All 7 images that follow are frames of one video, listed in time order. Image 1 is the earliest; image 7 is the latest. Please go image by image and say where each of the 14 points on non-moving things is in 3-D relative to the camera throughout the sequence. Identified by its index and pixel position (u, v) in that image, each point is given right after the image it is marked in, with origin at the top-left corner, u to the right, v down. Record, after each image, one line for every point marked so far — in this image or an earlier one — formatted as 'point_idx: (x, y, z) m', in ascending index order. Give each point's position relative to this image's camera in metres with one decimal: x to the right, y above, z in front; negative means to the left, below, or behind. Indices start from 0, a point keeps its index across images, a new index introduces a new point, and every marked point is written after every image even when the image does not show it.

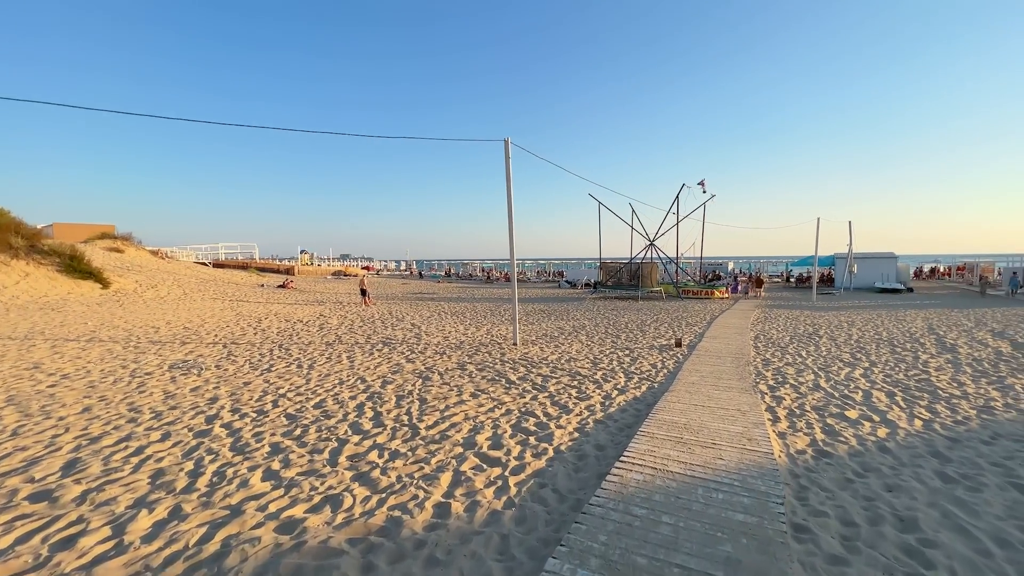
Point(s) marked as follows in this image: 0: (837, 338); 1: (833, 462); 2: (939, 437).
0: (+7.9, -1.2, +11.0) m
1: (+2.4, -1.3, +3.4) m
2: (+3.8, -1.3, +4.0) m
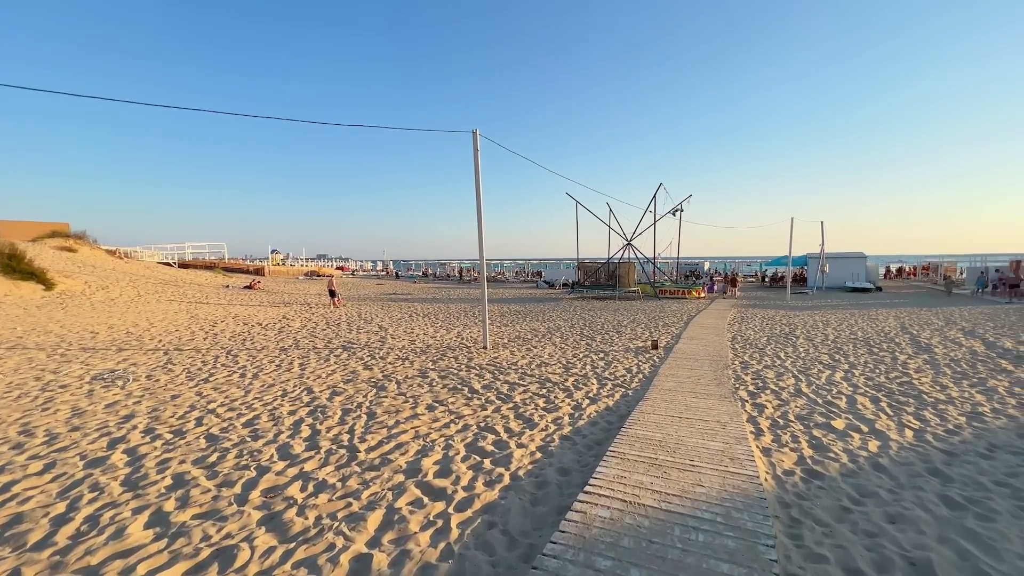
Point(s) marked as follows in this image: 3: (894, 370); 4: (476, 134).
0: (+7.2, -1.2, +10.8) m
1: (+2.1, -1.3, +3.0) m
2: (+3.5, -1.3, +3.7) m
3: (+6.1, -1.3, +7.1) m
4: (-0.7, +3.1, +9.0) m
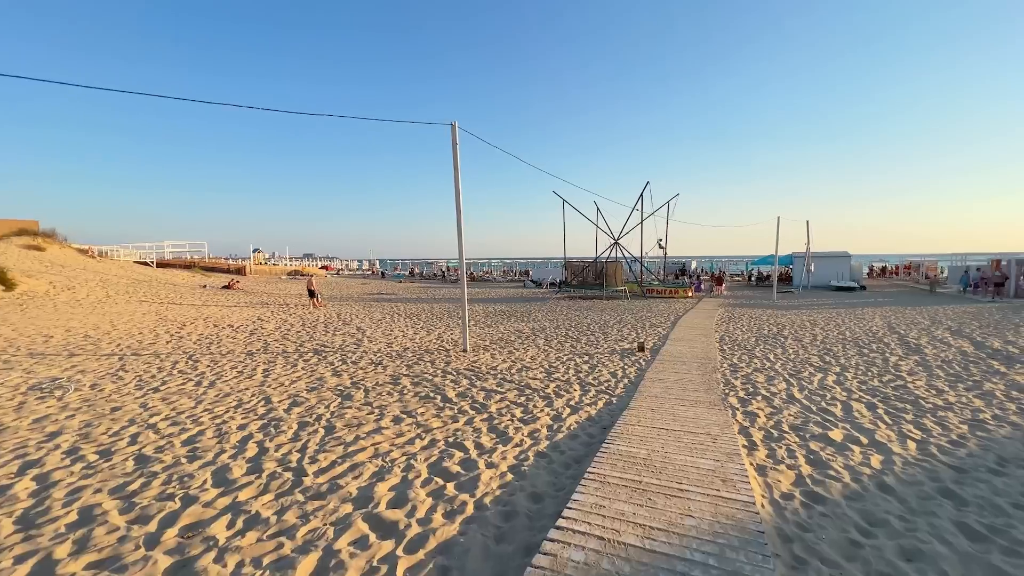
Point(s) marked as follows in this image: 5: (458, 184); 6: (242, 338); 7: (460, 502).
0: (+6.8, -1.2, +10.6) m
1: (+1.9, -1.3, +2.7) m
2: (+3.2, -1.3, +3.4) m
3: (+5.7, -1.3, +6.9) m
4: (-1.1, +3.1, +8.6) m
5: (-1.0, +1.9, +8.2) m
6: (-6.1, -1.2, +10.3) m
7: (-0.3, -1.3, +2.8) m
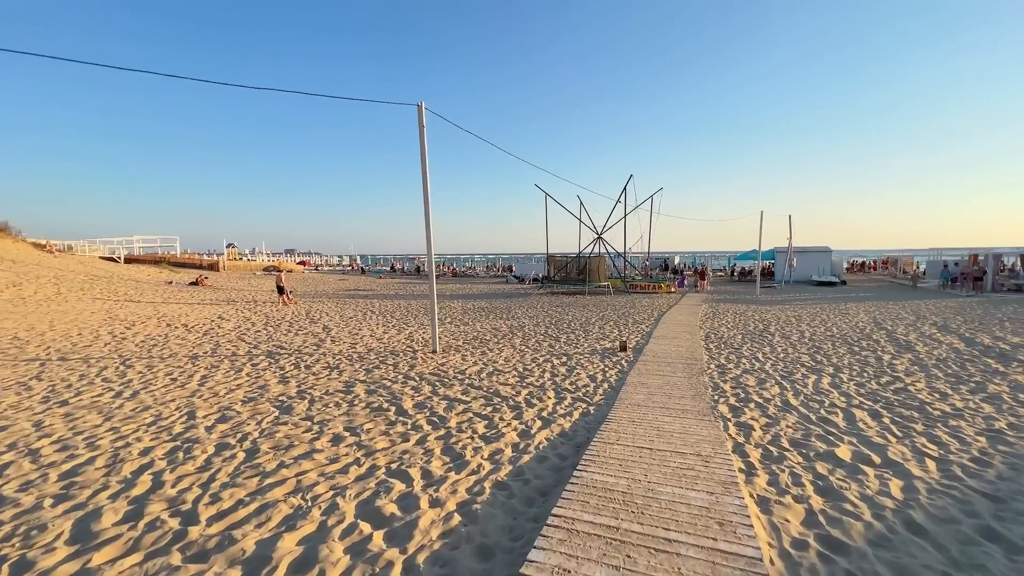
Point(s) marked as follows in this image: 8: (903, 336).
0: (+6.3, -1.1, +10.2) m
1: (+1.6, -1.3, +2.1) m
2: (+2.9, -1.3, +2.8) m
3: (+5.3, -1.2, +6.5) m
4: (-1.6, +3.1, +7.9) m
5: (-1.4, +2.0, +7.5) m
6: (-6.7, -1.1, +9.4) m
7: (-0.6, -1.3, +2.2) m
8: (+8.8, -1.1, +10.1) m
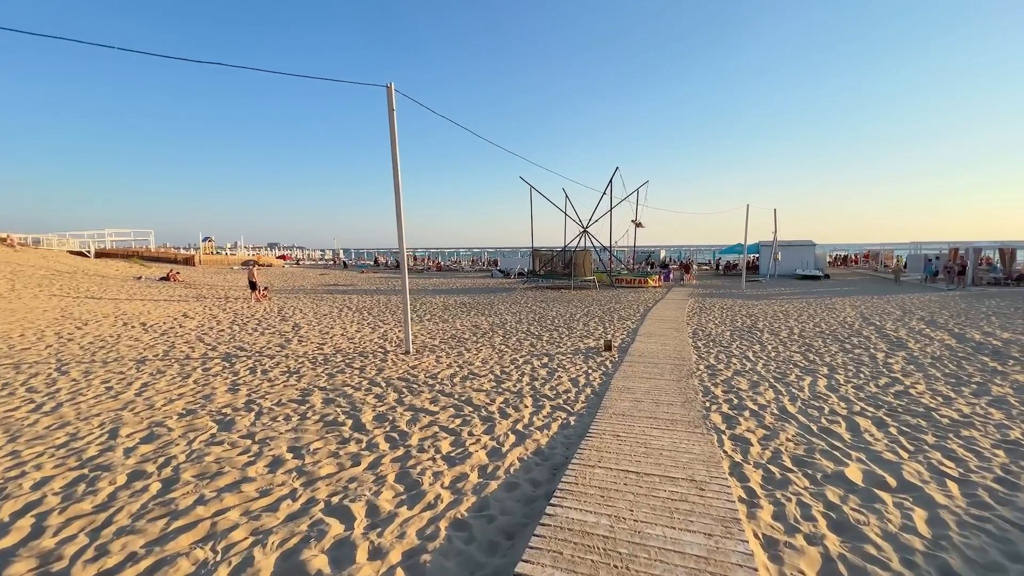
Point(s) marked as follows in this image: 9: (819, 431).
0: (+5.8, -1.0, +9.9) m
1: (+1.4, -1.3, +1.7) m
2: (+2.7, -1.3, +2.4) m
3: (+5.0, -1.2, +6.1) m
4: (-2.0, +3.2, +7.3) m
5: (-1.8, +2.0, +6.9) m
6: (-7.1, -1.0, +8.7) m
7: (-0.8, -1.3, +1.7) m
8: (+8.4, -1.0, +9.9) m
9: (+2.7, -1.3, +4.0) m
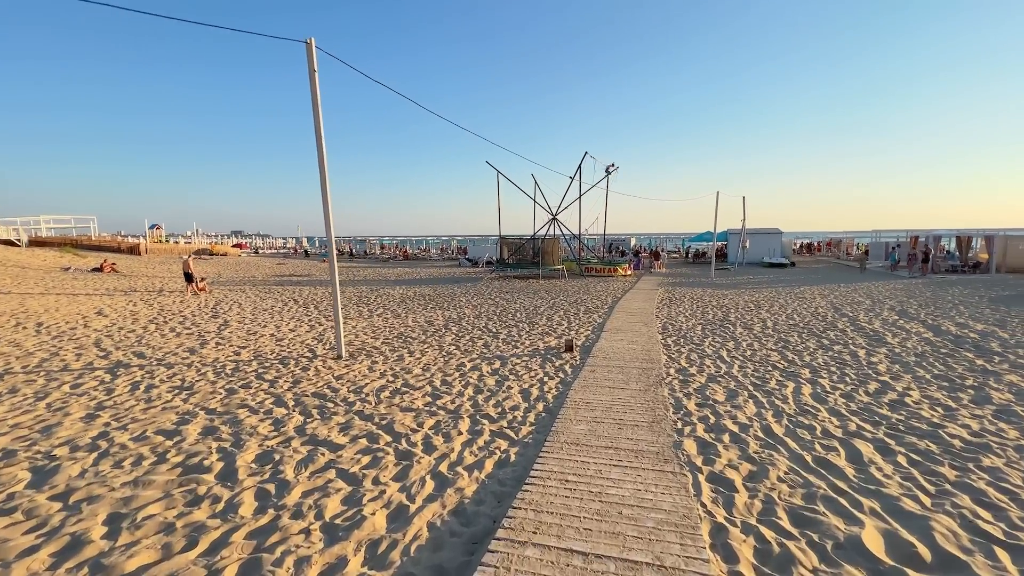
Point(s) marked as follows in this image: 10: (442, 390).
0: (+4.9, -0.8, +9.3) m
1: (+1.0, -1.4, +0.8) m
2: (+2.2, -1.3, +1.7) m
3: (+4.3, -1.1, +5.5) m
4: (-2.7, +3.3, +6.1) m
5: (-2.5, +2.1, +5.8) m
6: (-7.9, -0.9, +7.4) m
7: (-1.2, -1.4, +0.7) m
8: (+7.4, -0.8, +9.4) m
9: (+2.1, -1.2, +3.2) m
10: (-0.8, -1.1, +5.1) m
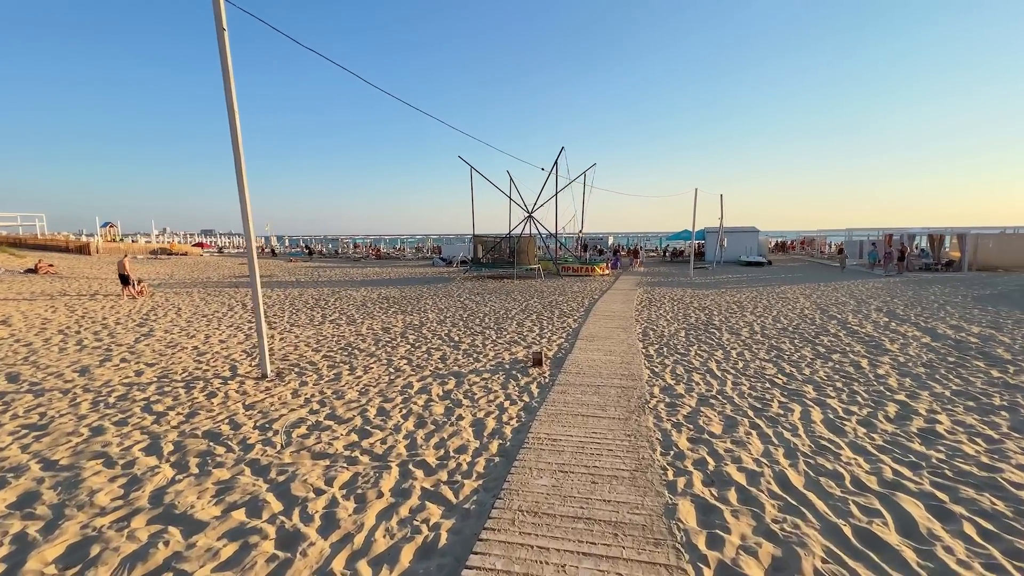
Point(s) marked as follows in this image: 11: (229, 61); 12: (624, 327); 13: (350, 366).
0: (+4.3, -0.8, +8.5) m
1: (+0.7, -1.5, -0.1) m
2: (+1.9, -1.4, +0.8) m
3: (+3.8, -1.1, +4.7) m
4: (-3.2, +3.2, +5.0) m
5: (-3.0, +2.0, +4.7) m
6: (-8.4, -1.0, +6.0) m
7: (-1.5, -1.5, -0.3) m
8: (+6.8, -0.8, +8.8) m
9: (+1.8, -1.3, +2.3) m
10: (-1.2, -1.2, +4.1) m
11: (-2.9, +2.3, +4.6) m
12: (+2.2, -0.8, +9.0) m
13: (-2.2, -1.1, +6.2) m
